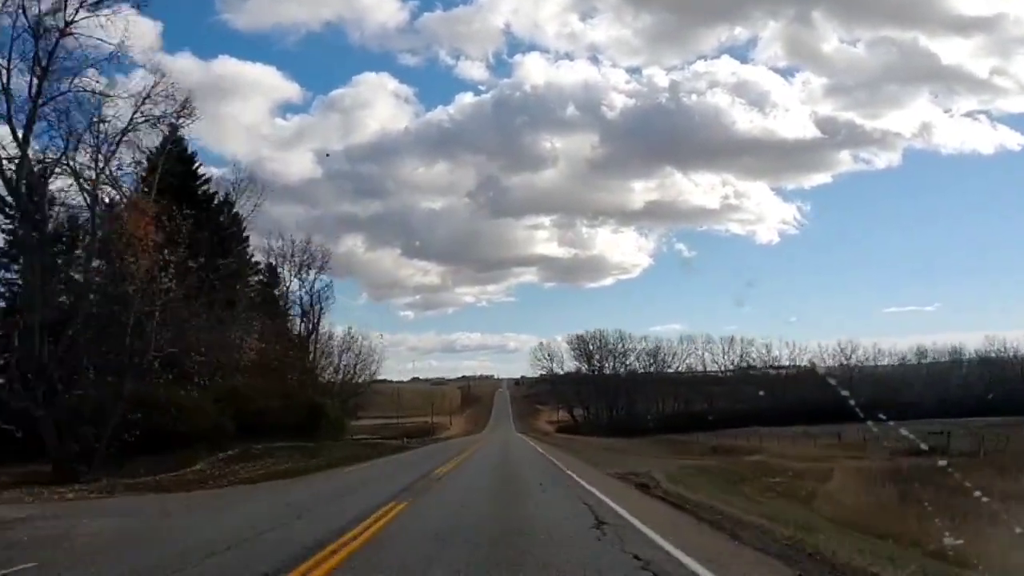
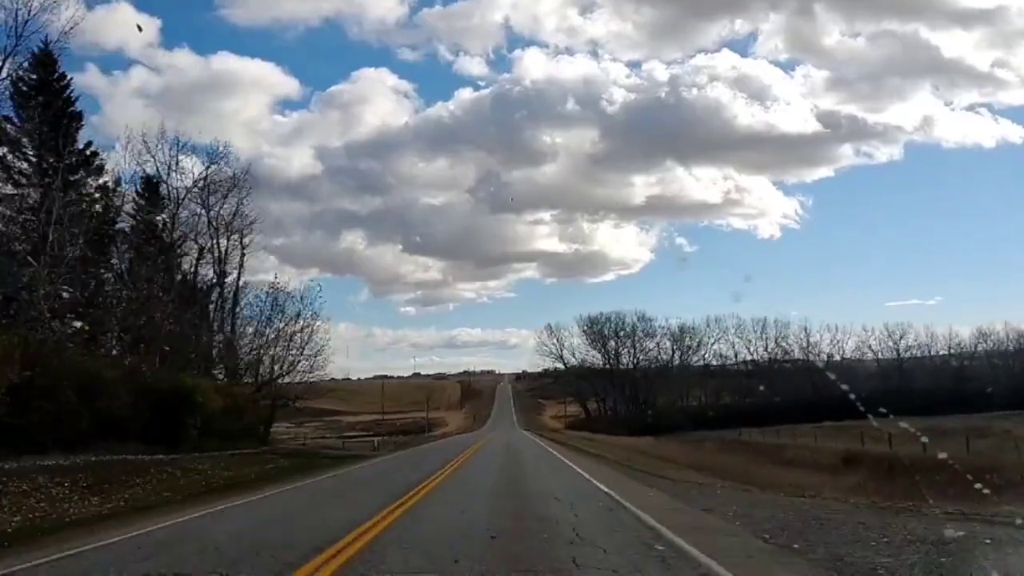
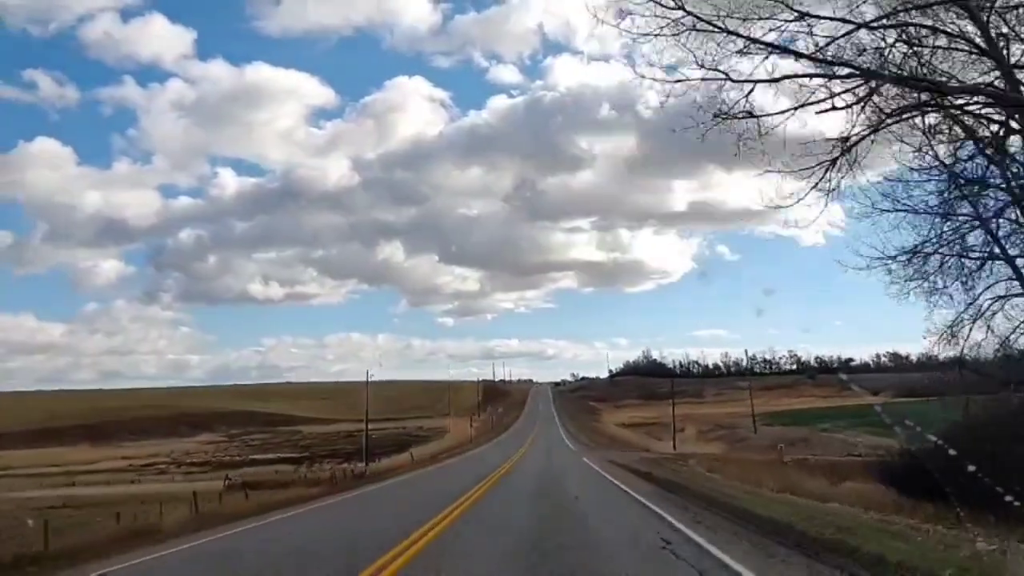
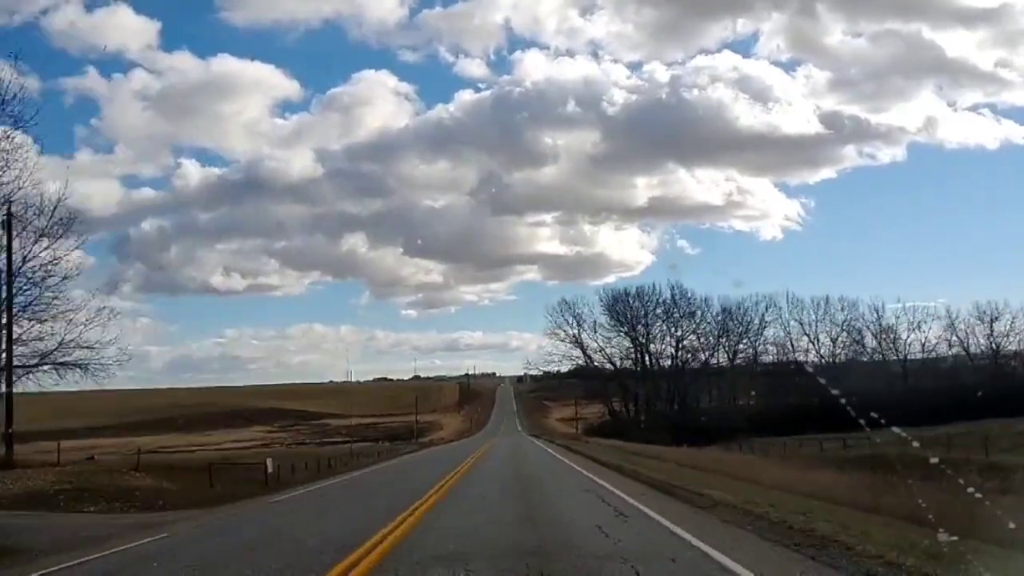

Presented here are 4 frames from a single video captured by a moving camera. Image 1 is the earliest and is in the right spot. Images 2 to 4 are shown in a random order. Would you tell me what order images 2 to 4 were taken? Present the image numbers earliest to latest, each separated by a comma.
2, 4, 3
